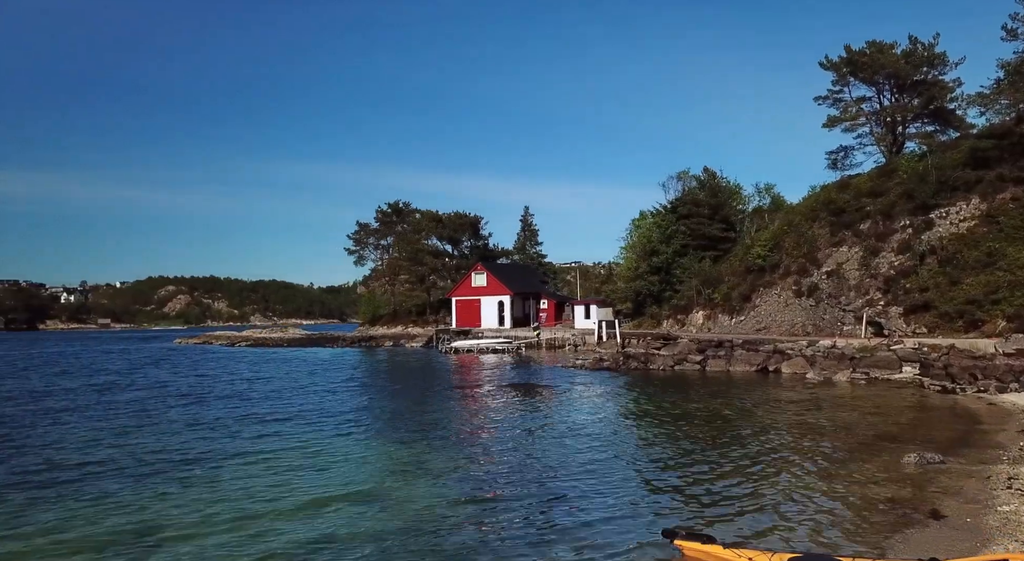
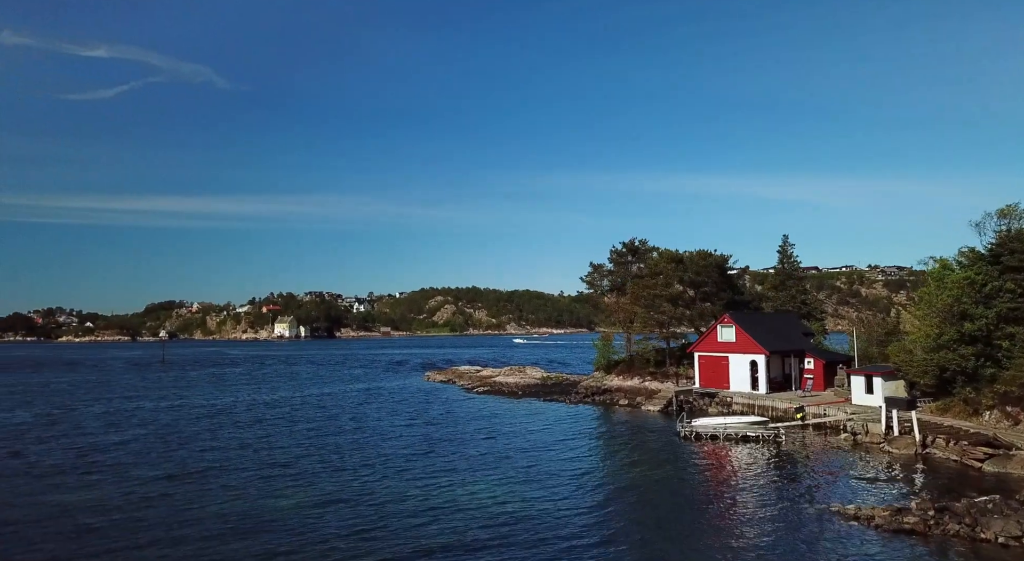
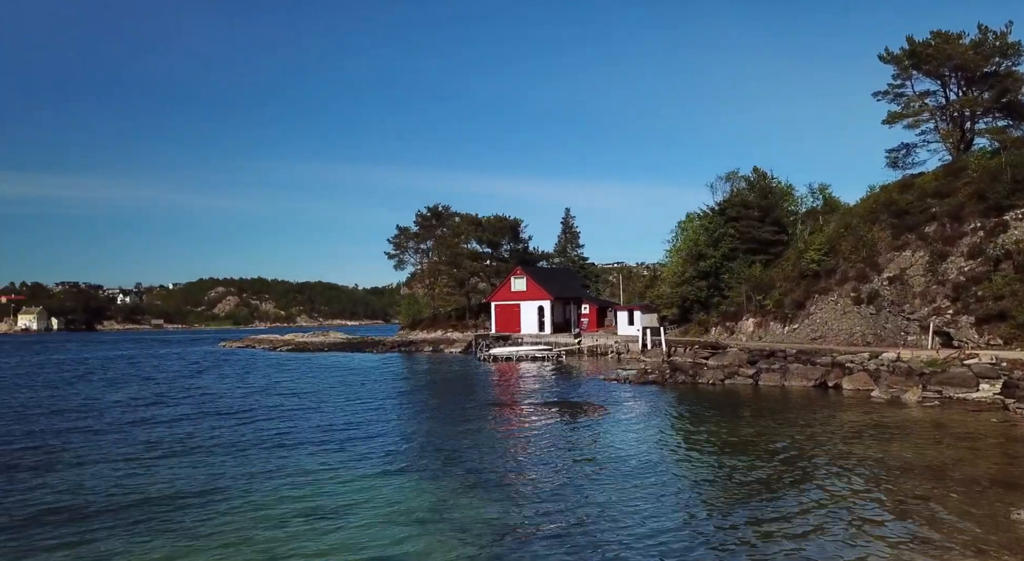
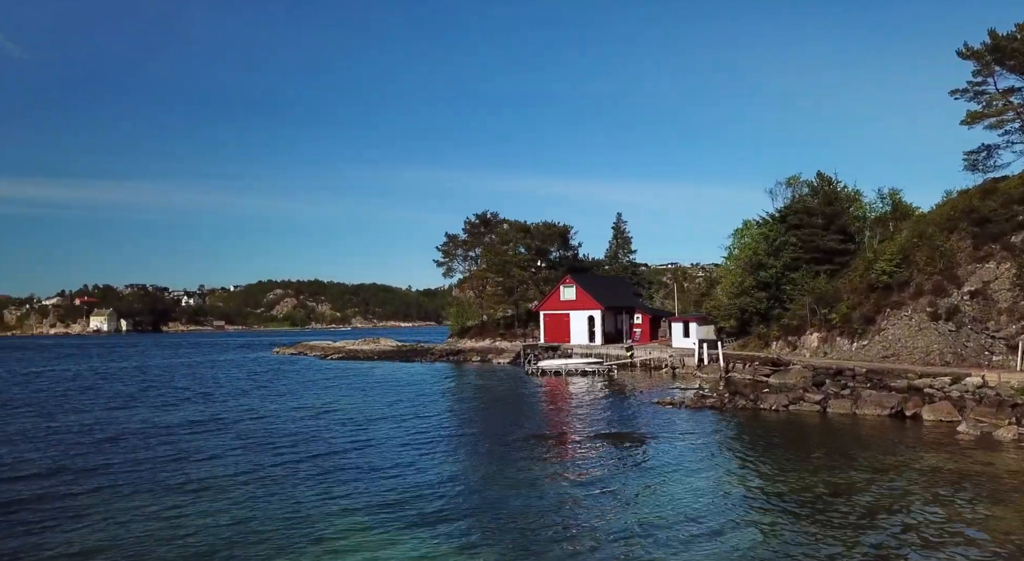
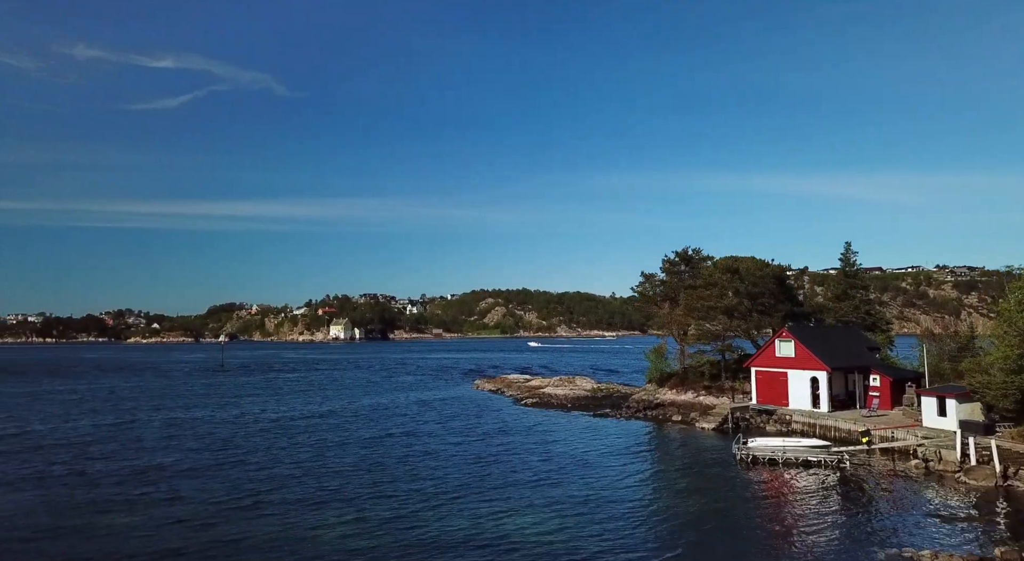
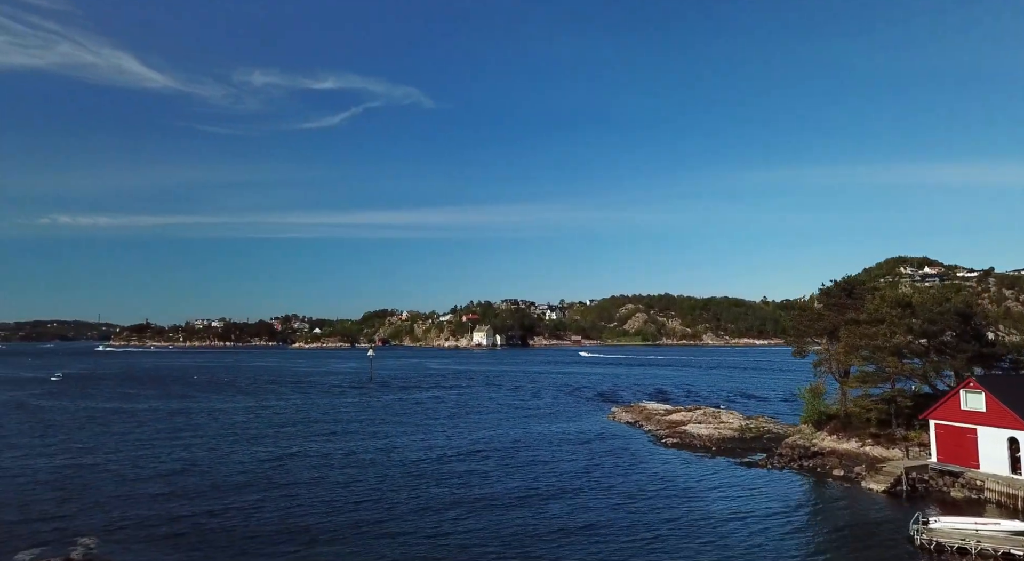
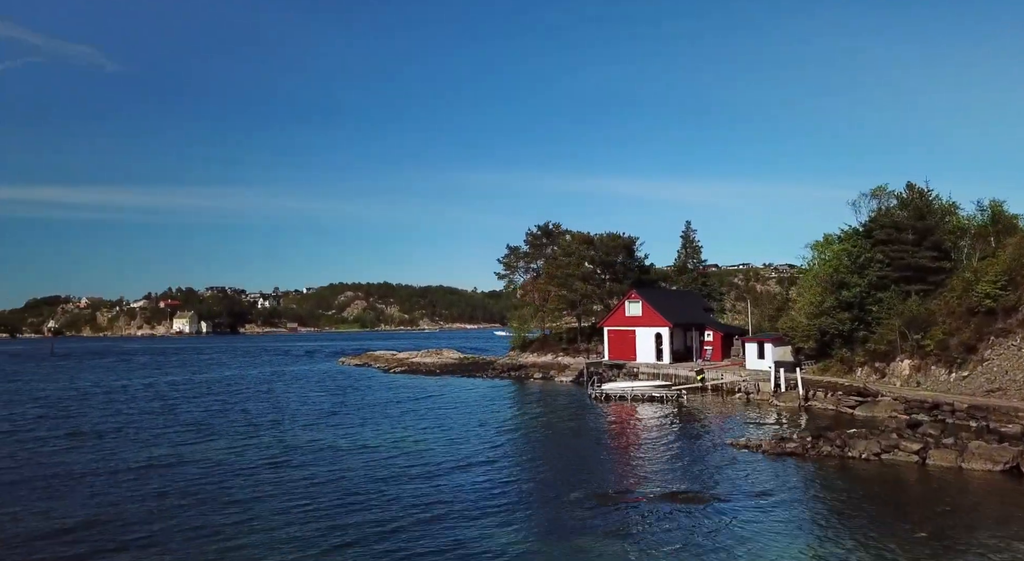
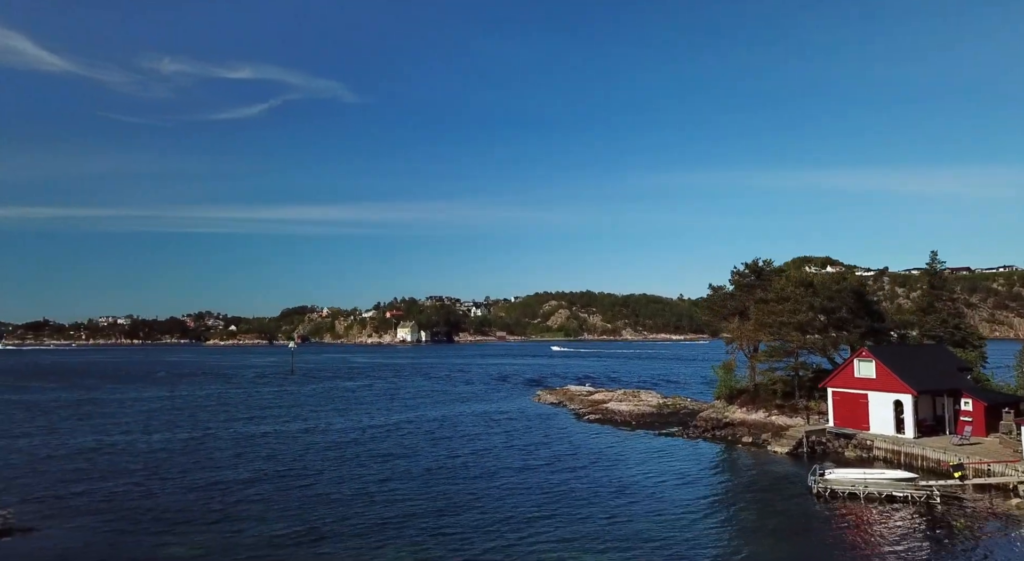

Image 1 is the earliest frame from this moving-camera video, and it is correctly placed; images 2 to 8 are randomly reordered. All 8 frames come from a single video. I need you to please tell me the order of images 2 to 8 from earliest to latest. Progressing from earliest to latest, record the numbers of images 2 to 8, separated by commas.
3, 4, 7, 2, 5, 8, 6
